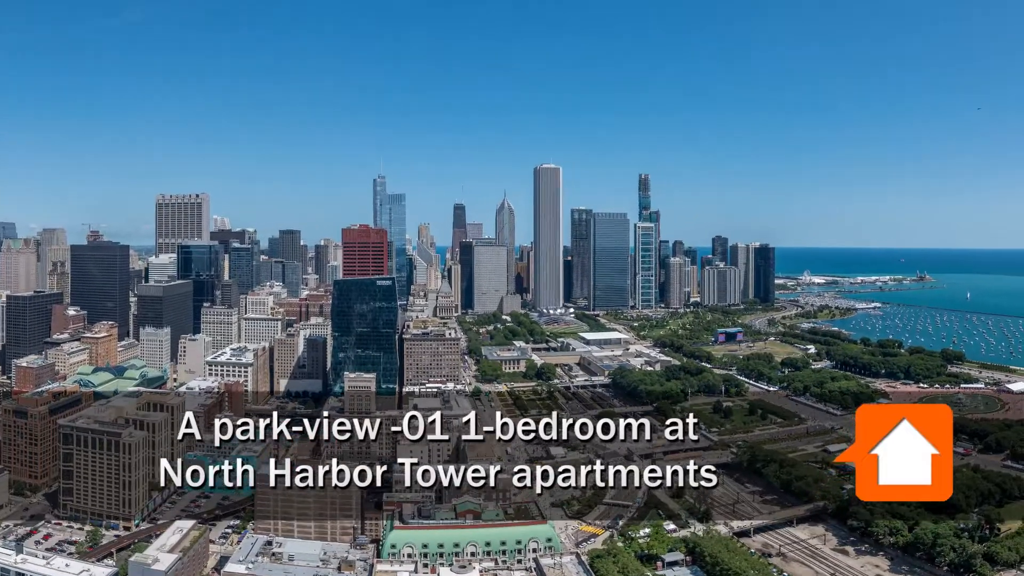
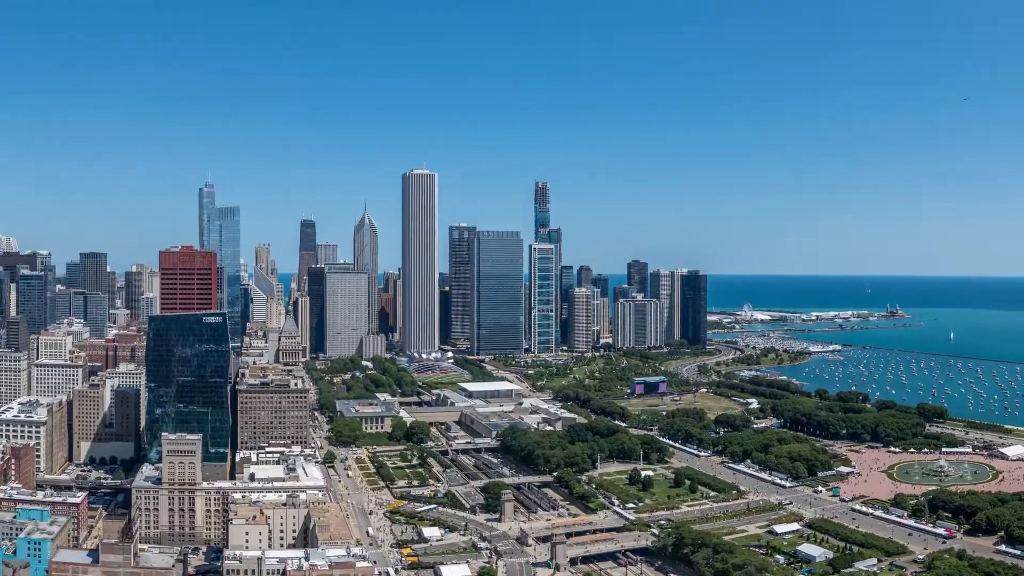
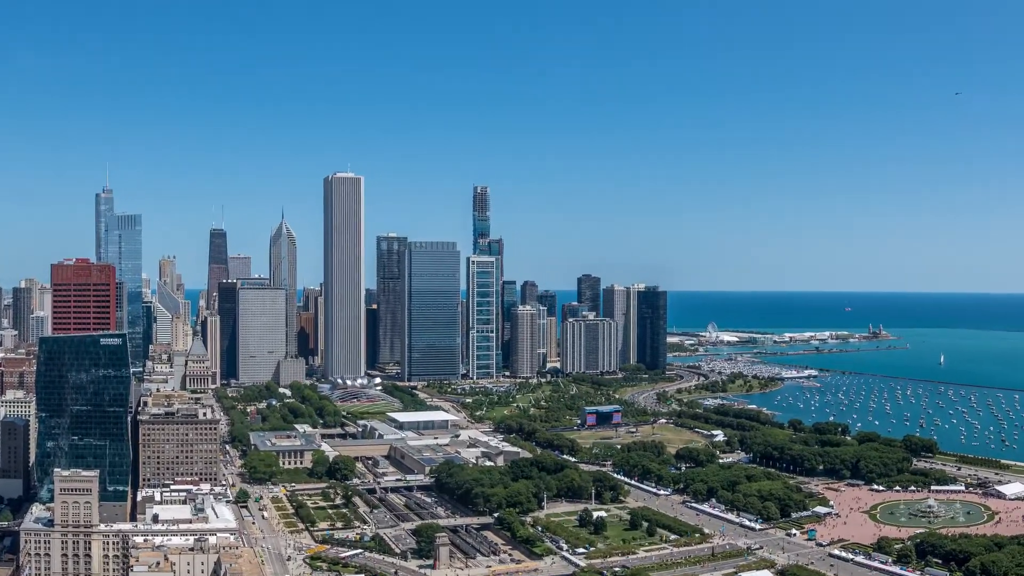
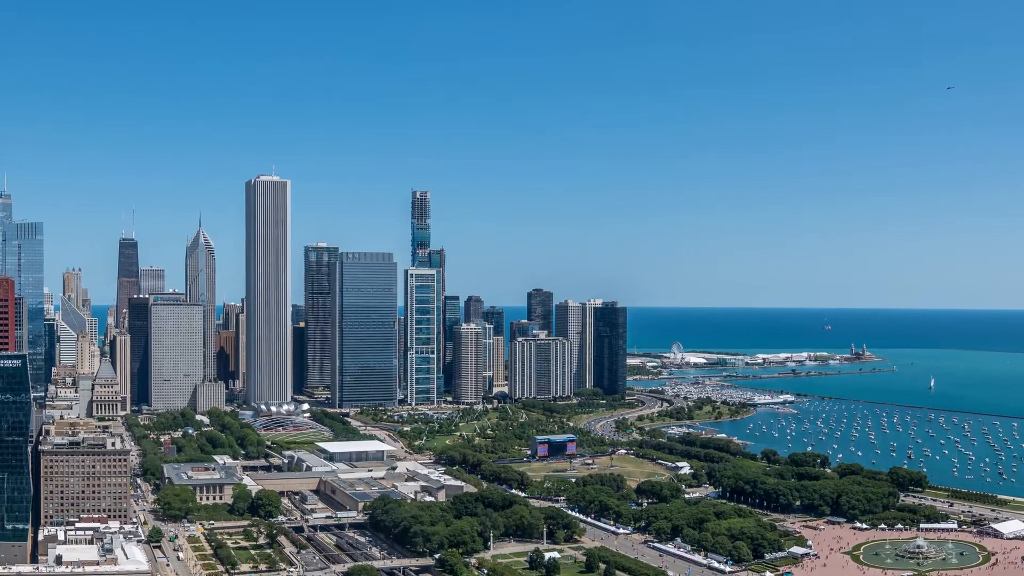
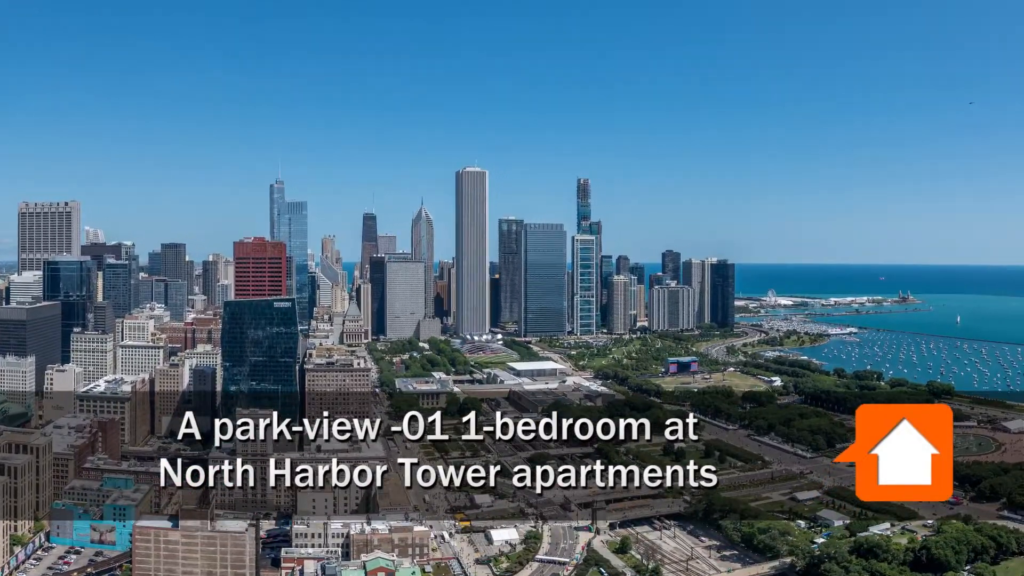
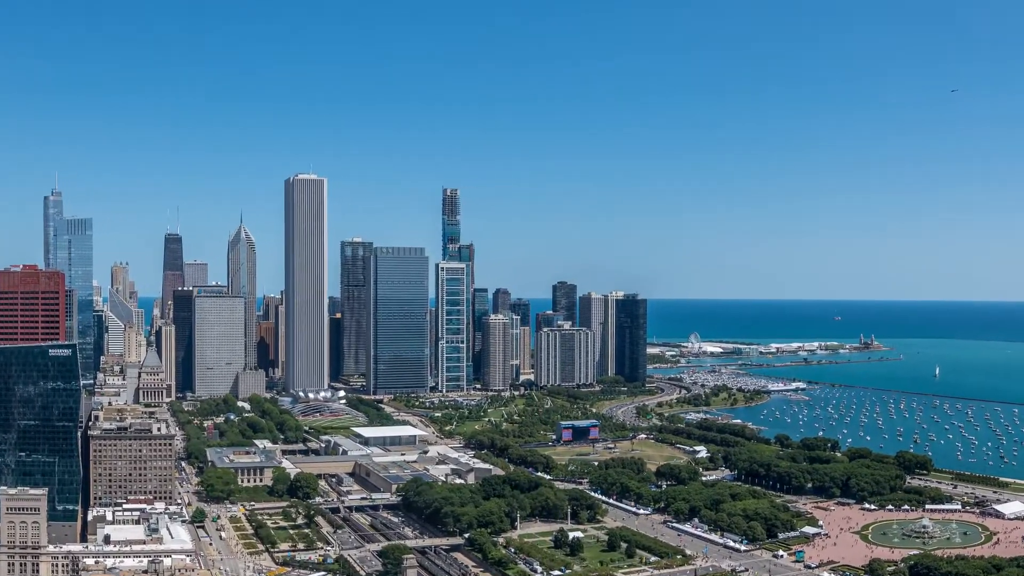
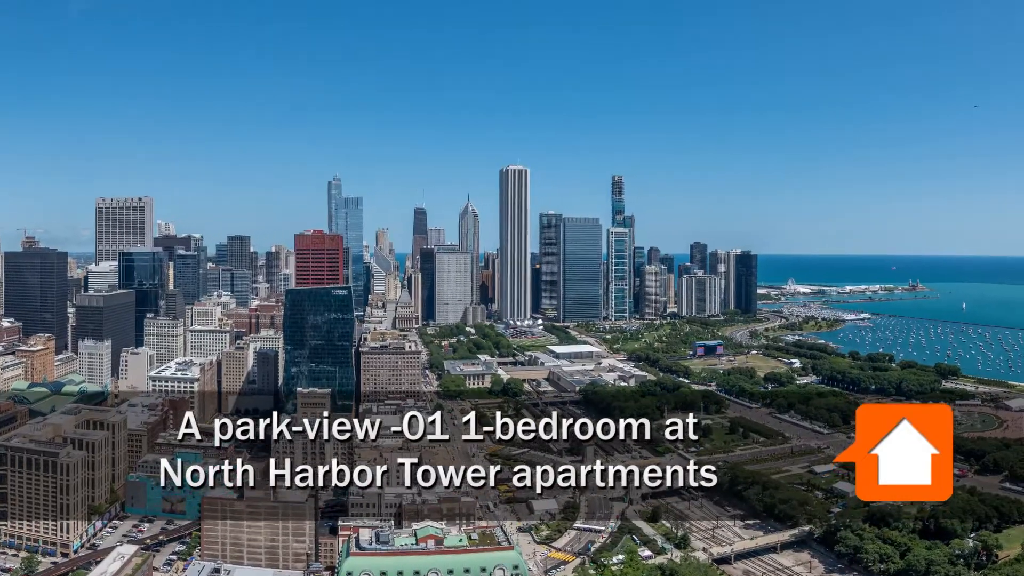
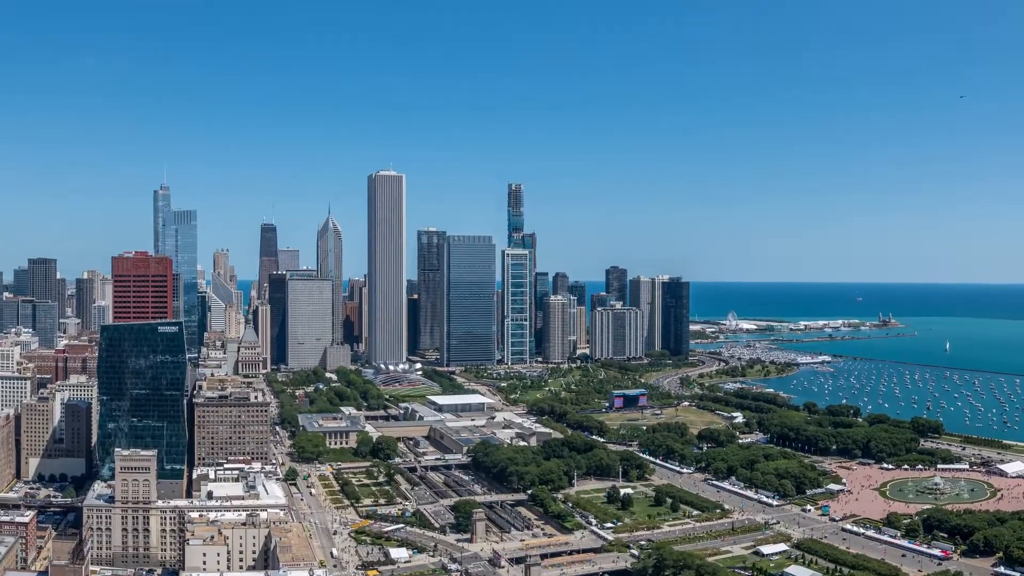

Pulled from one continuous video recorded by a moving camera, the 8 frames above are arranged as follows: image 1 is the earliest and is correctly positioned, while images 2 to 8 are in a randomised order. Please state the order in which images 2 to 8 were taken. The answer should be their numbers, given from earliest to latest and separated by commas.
7, 5, 2, 8, 3, 6, 4
